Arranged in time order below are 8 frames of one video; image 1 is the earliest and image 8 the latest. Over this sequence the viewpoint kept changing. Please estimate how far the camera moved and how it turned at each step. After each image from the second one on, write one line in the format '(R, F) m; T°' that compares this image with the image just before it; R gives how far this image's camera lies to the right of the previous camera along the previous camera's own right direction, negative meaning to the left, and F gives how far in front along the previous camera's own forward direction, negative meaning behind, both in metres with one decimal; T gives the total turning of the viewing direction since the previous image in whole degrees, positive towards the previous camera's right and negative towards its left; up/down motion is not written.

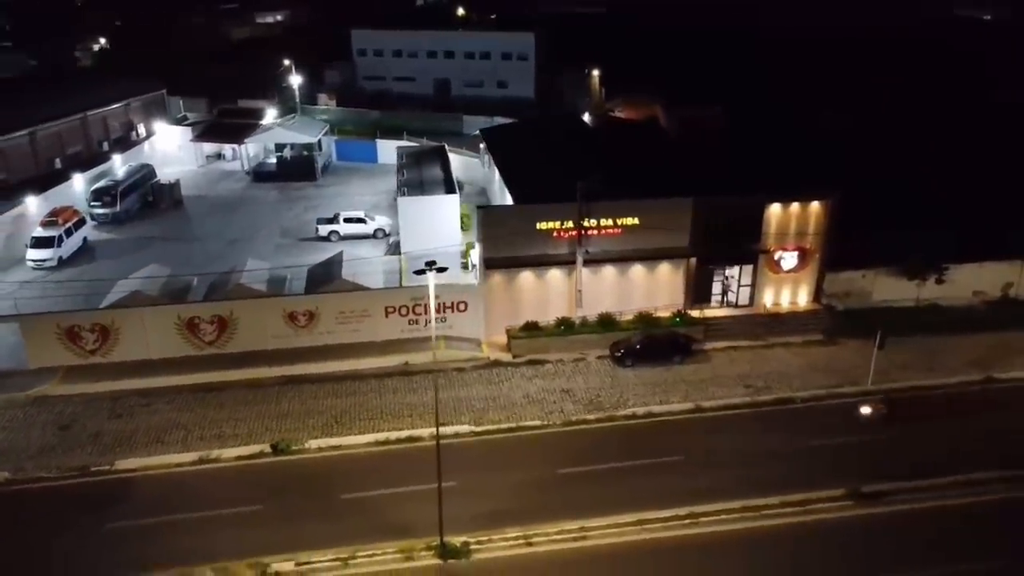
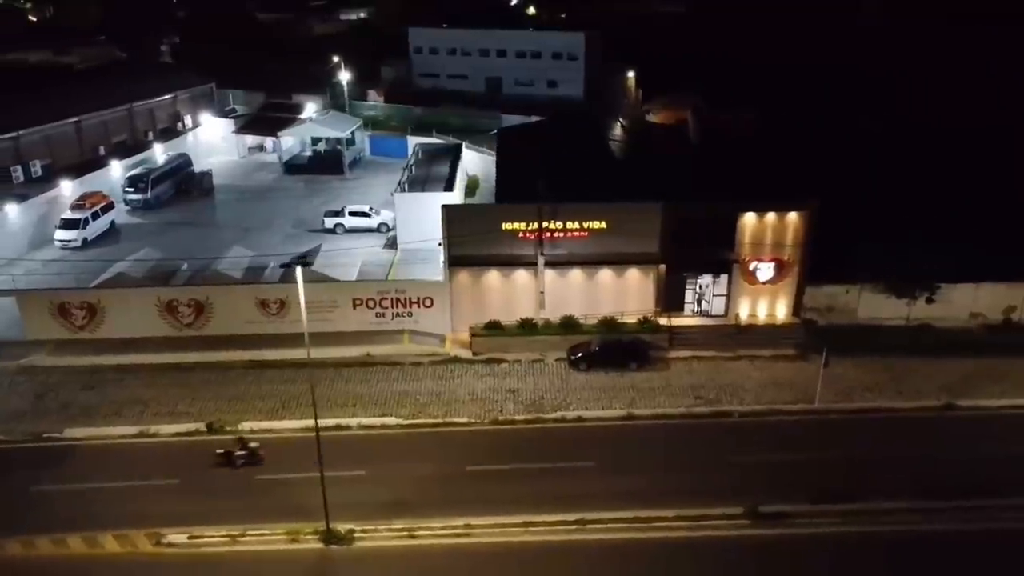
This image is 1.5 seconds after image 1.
(+4.6, 0.0) m; -6°
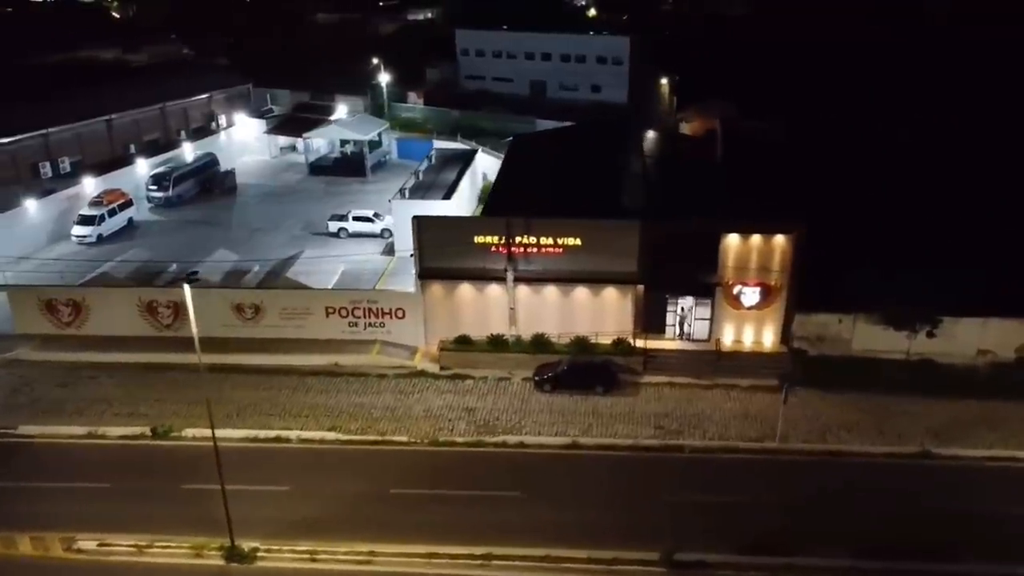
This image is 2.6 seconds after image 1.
(+3.7, +0.9) m; -5°
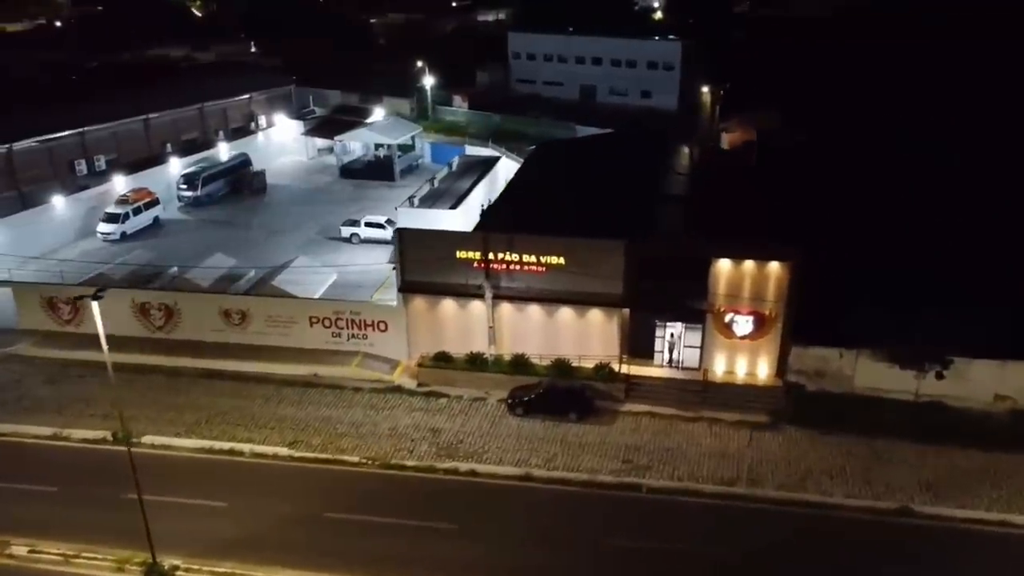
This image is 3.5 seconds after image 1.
(+3.2, +1.0) m; -5°
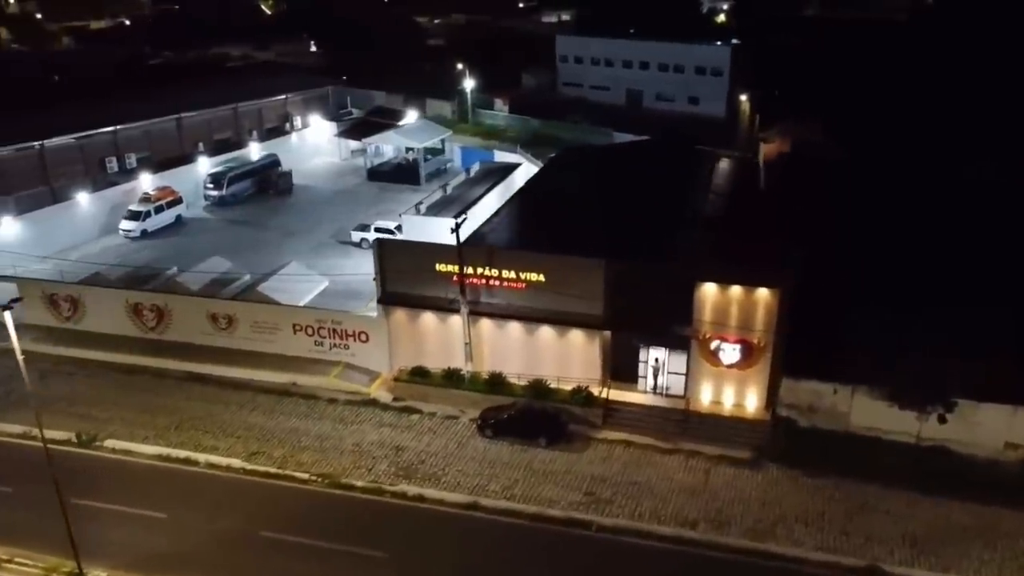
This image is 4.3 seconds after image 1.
(+3.0, +1.1) m; -5°
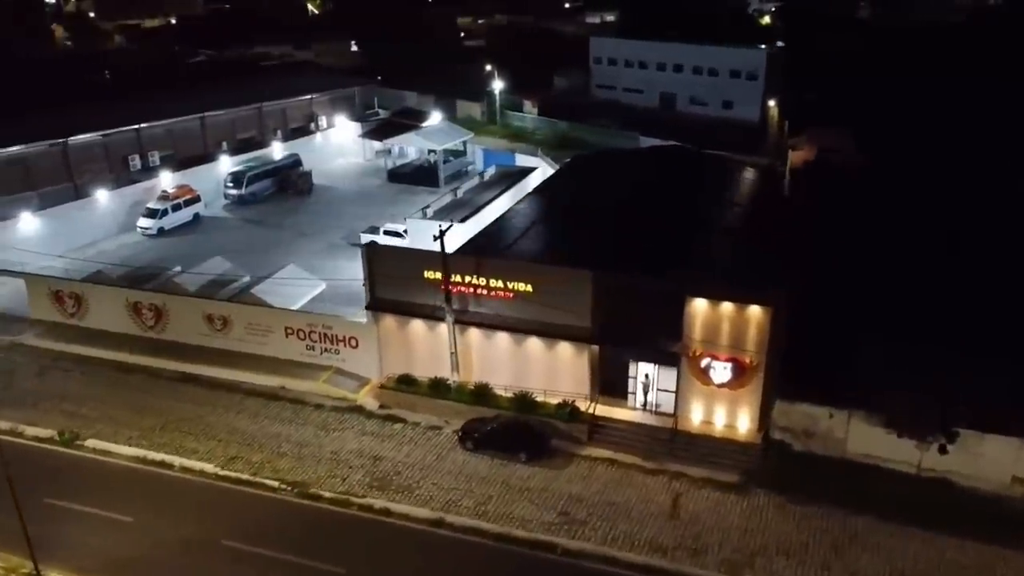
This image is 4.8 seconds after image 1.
(+1.9, +0.7) m; -3°
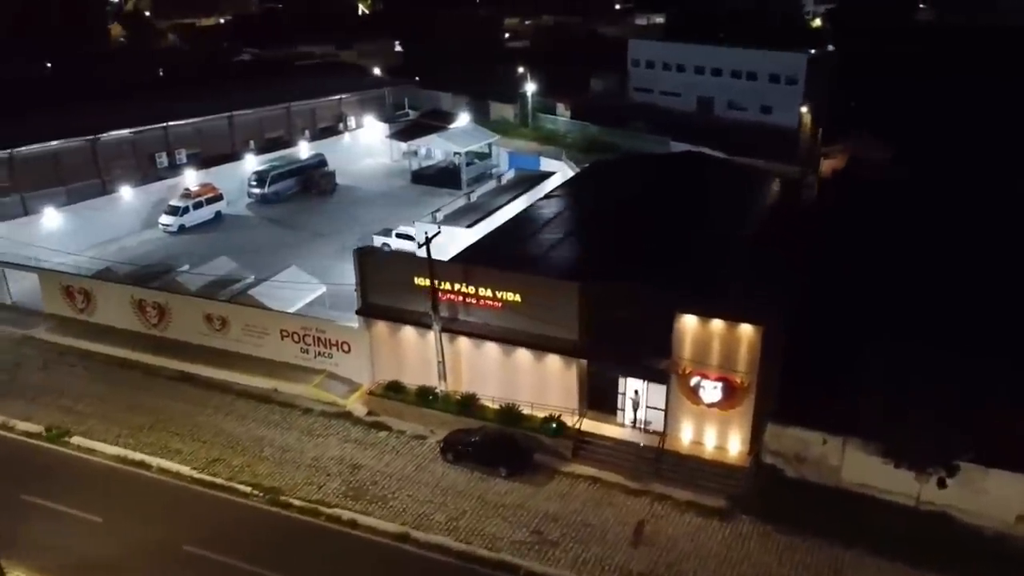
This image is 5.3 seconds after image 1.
(+1.9, +0.6) m; -4°
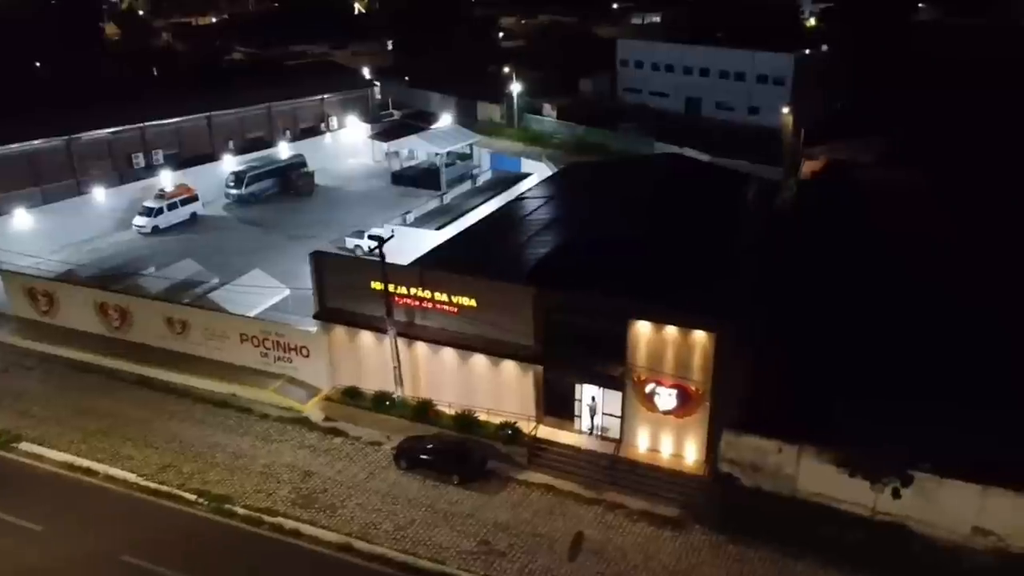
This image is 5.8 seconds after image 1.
(+1.4, +0.4) m; 0°
